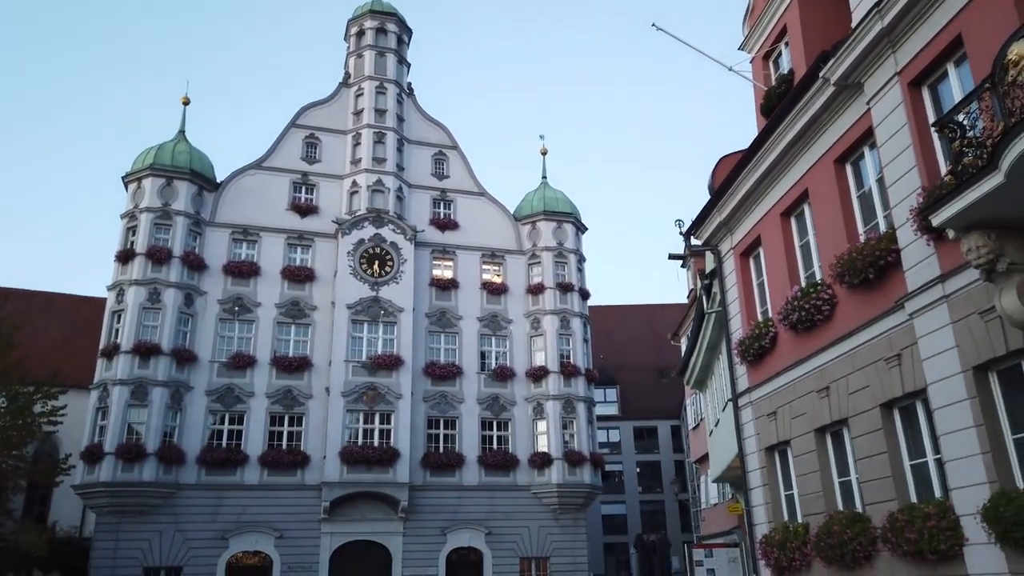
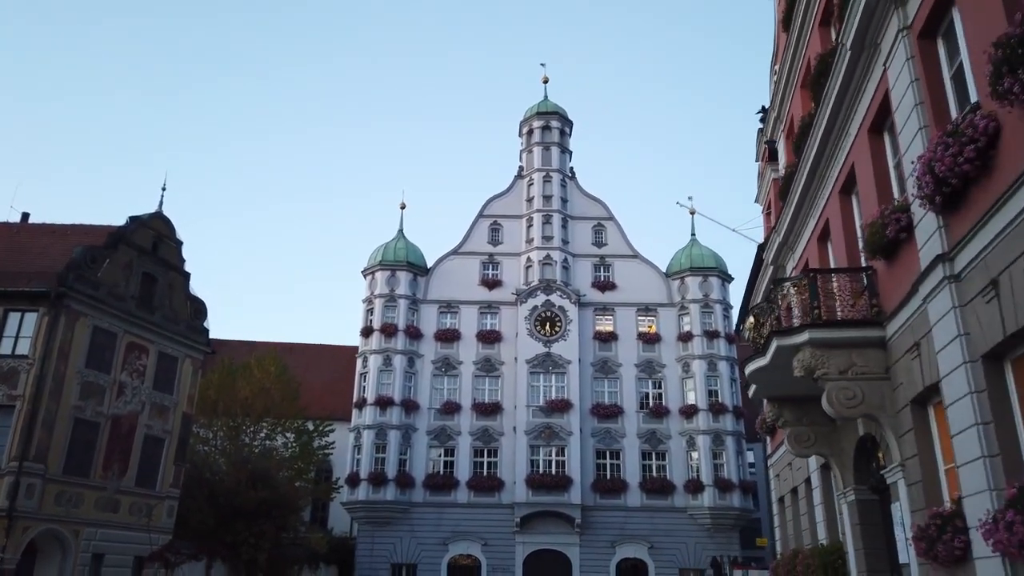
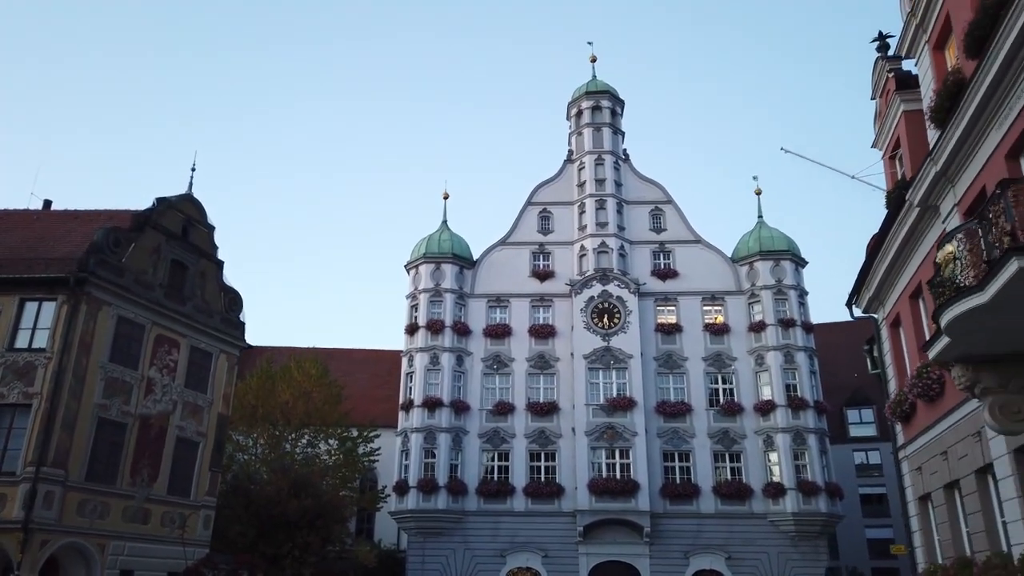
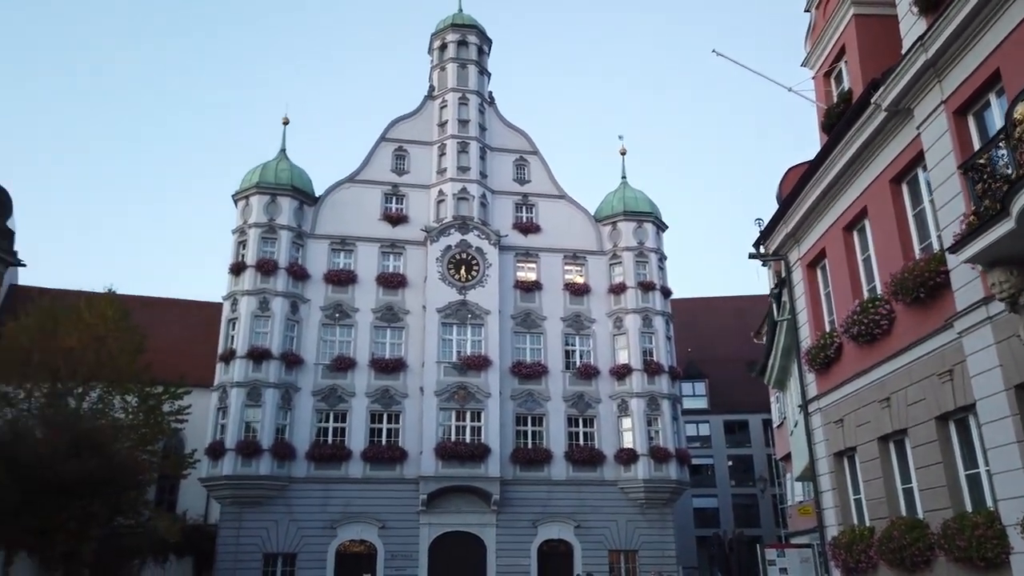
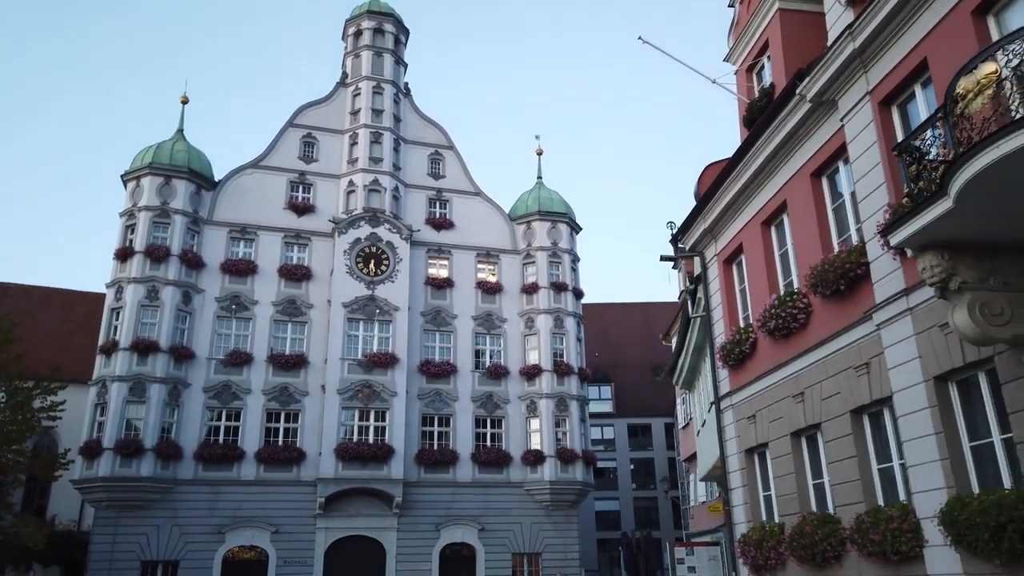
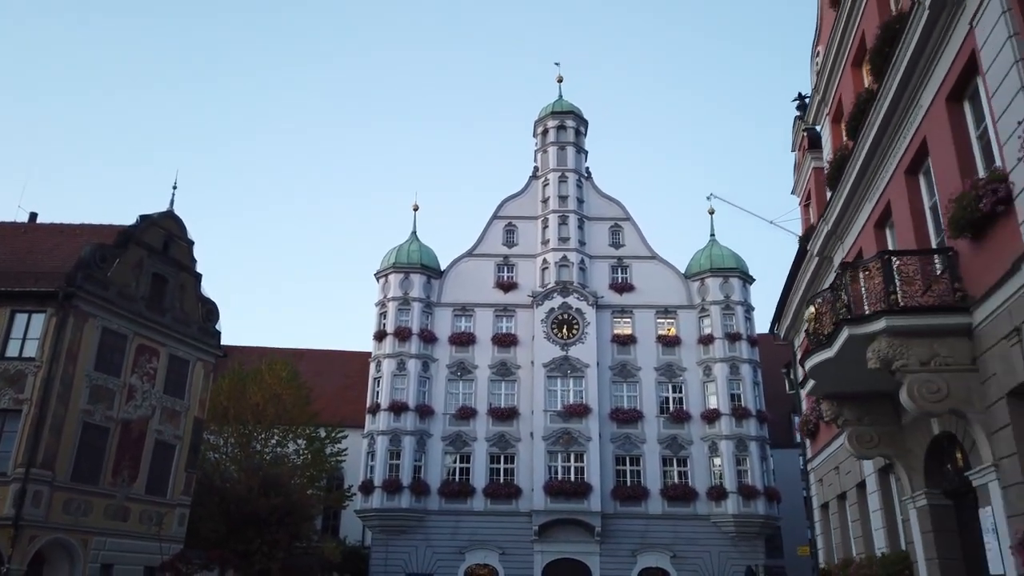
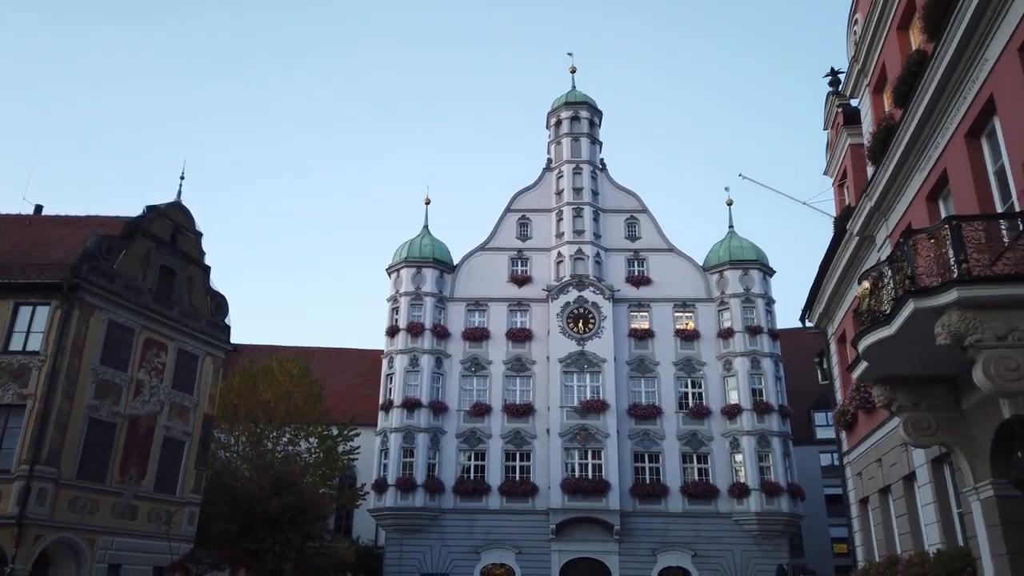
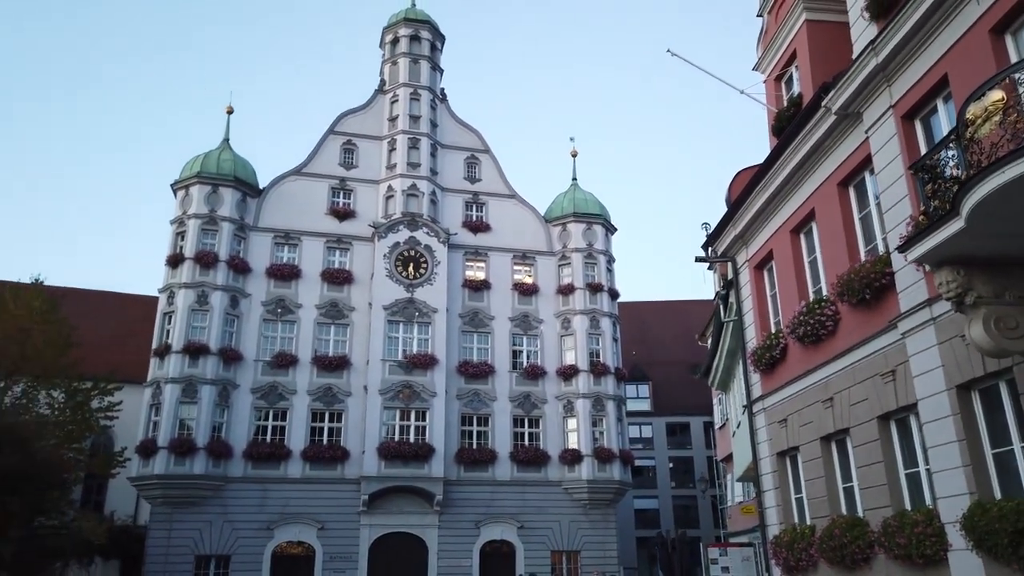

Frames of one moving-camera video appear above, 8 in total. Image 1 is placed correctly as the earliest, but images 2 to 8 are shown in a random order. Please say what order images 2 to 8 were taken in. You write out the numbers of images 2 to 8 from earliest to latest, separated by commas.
5, 8, 4, 3, 7, 6, 2
